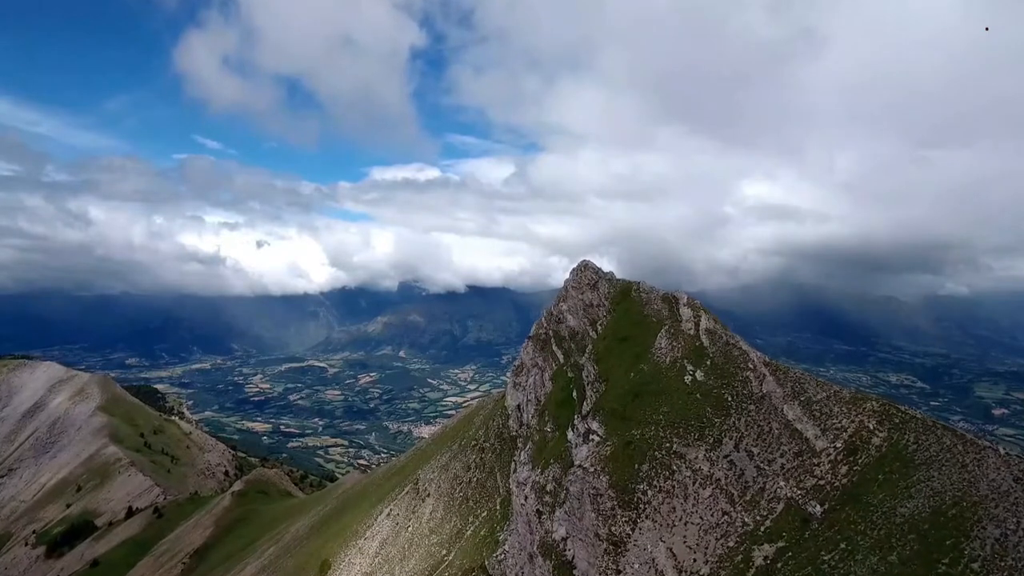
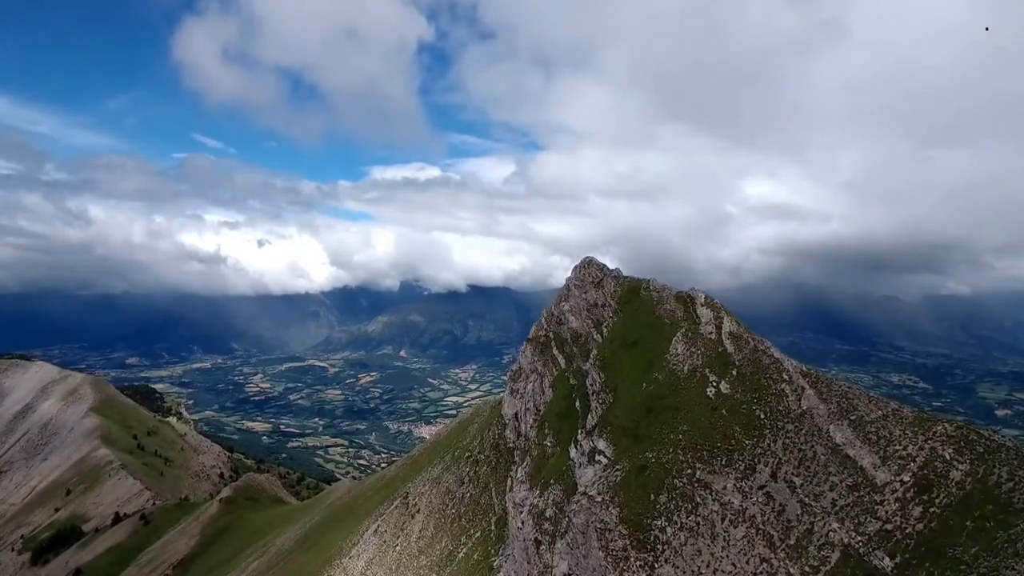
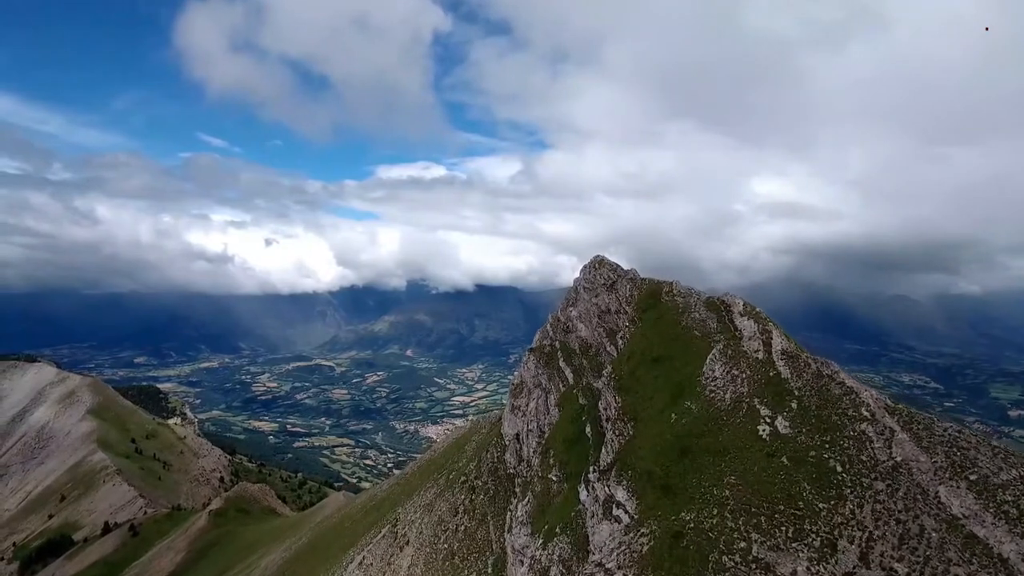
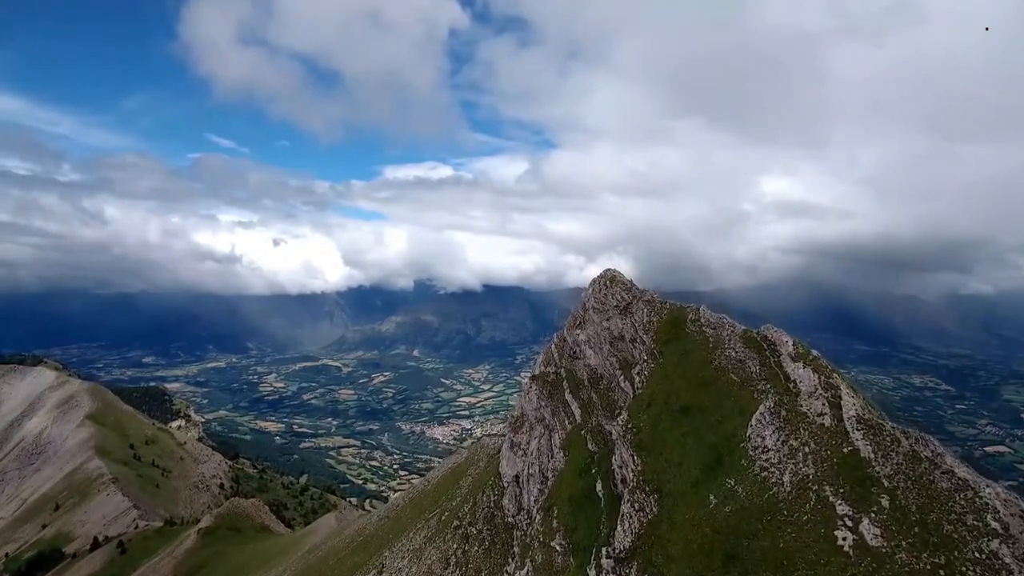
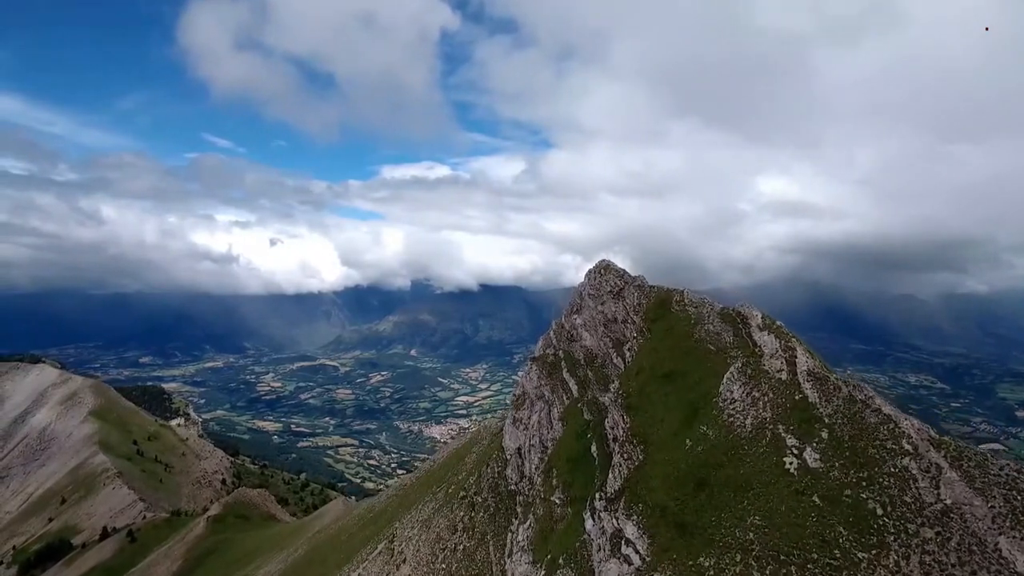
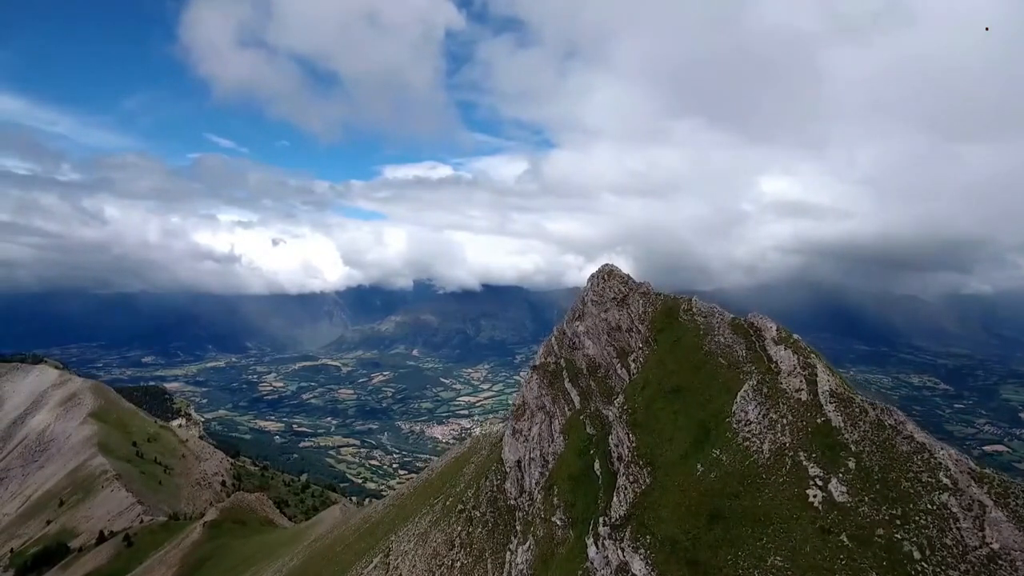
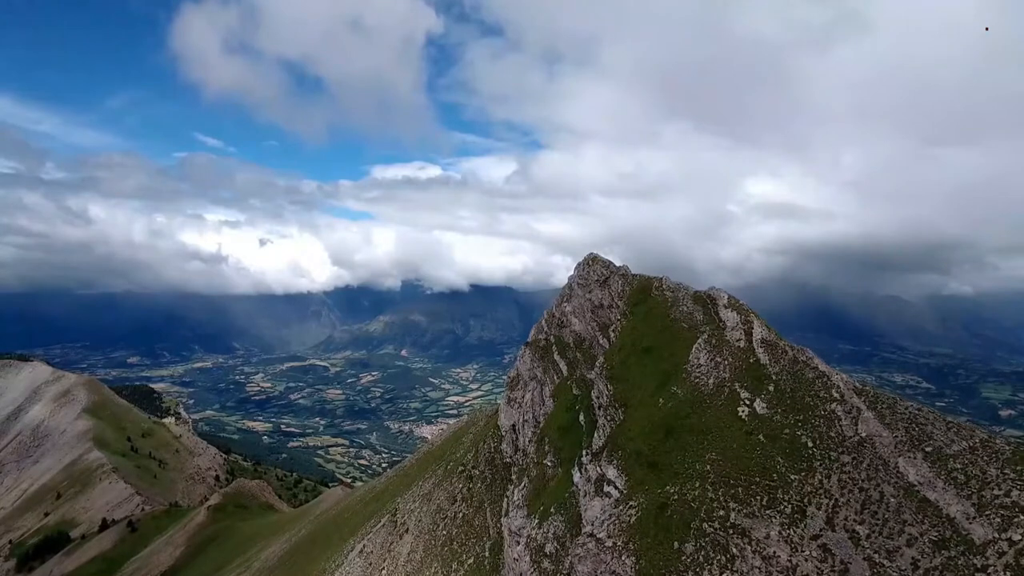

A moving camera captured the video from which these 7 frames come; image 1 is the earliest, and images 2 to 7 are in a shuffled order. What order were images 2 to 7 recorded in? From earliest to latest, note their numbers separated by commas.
2, 7, 3, 5, 6, 4
